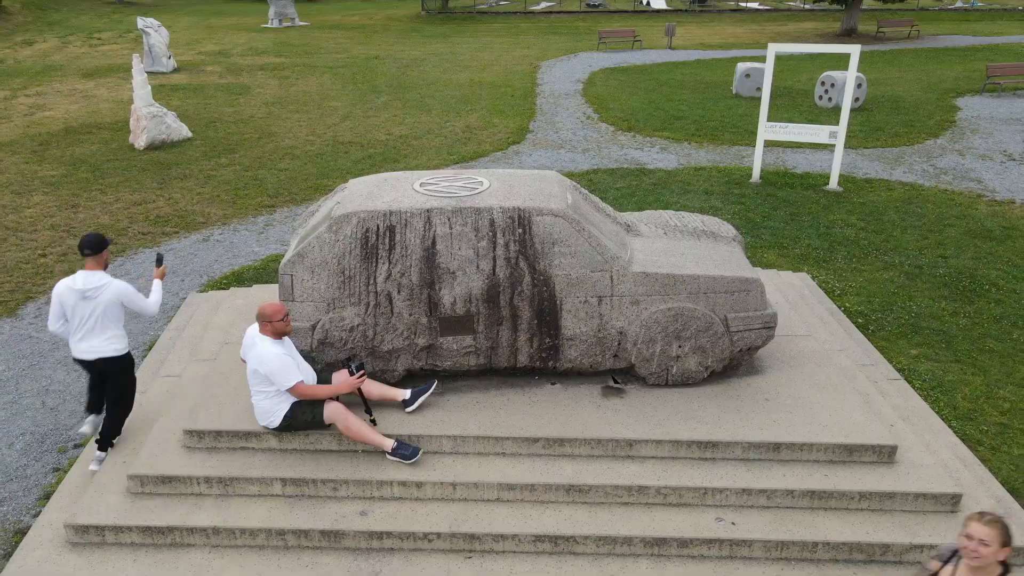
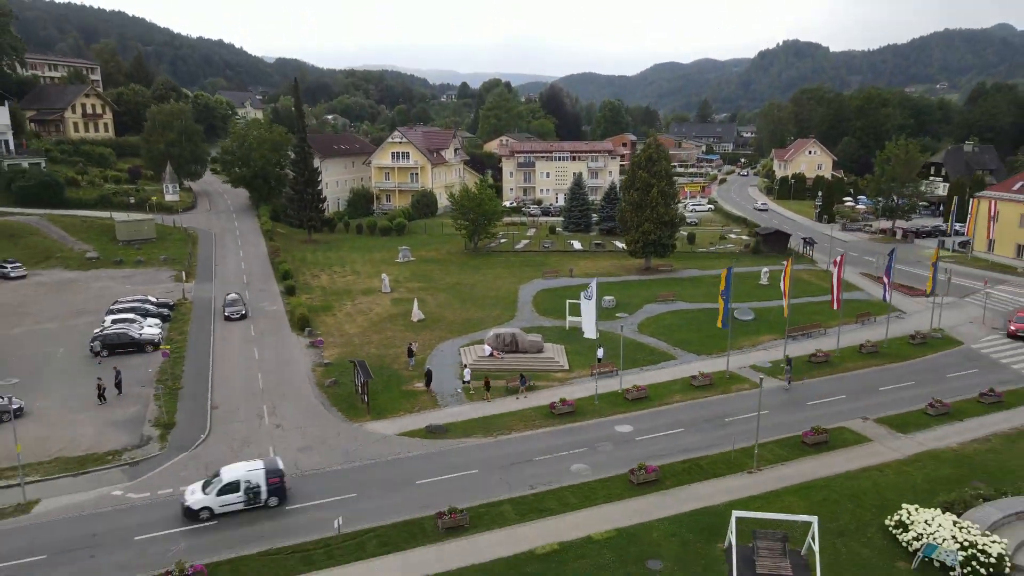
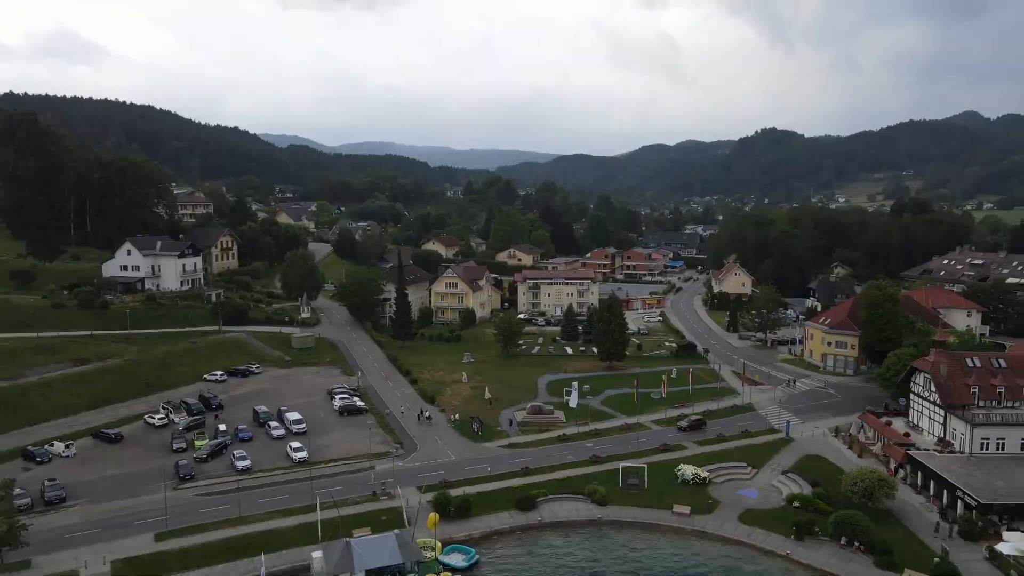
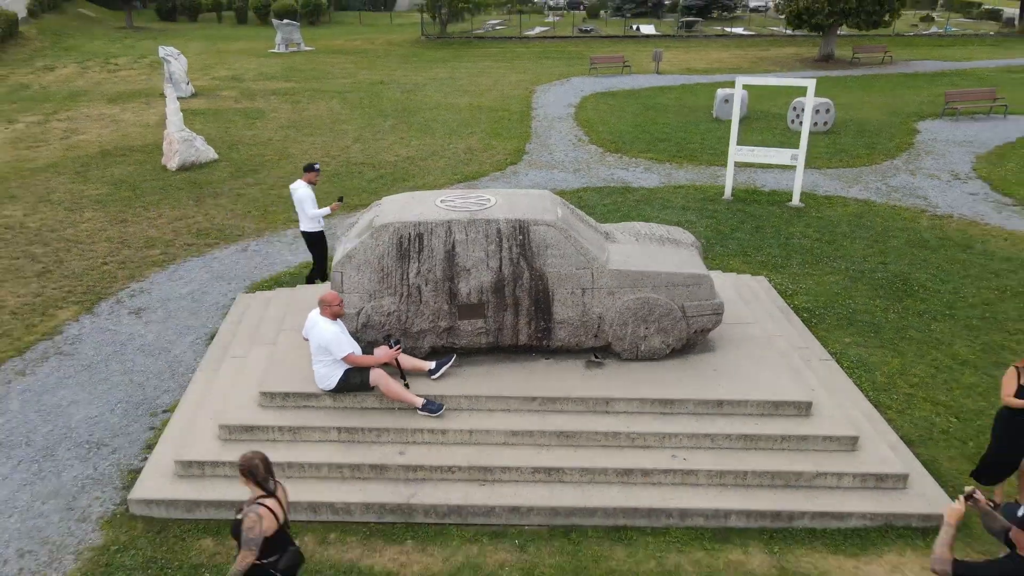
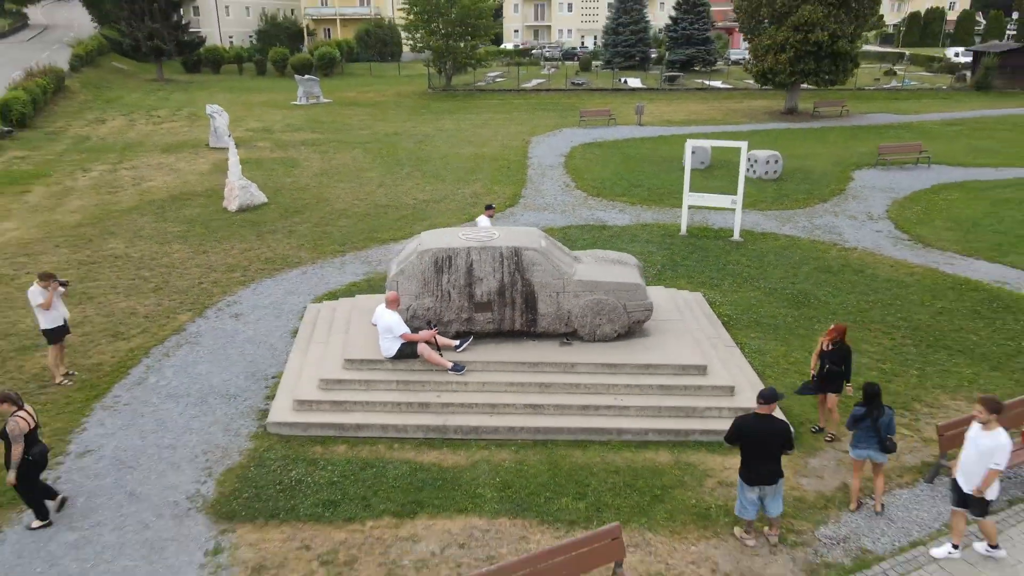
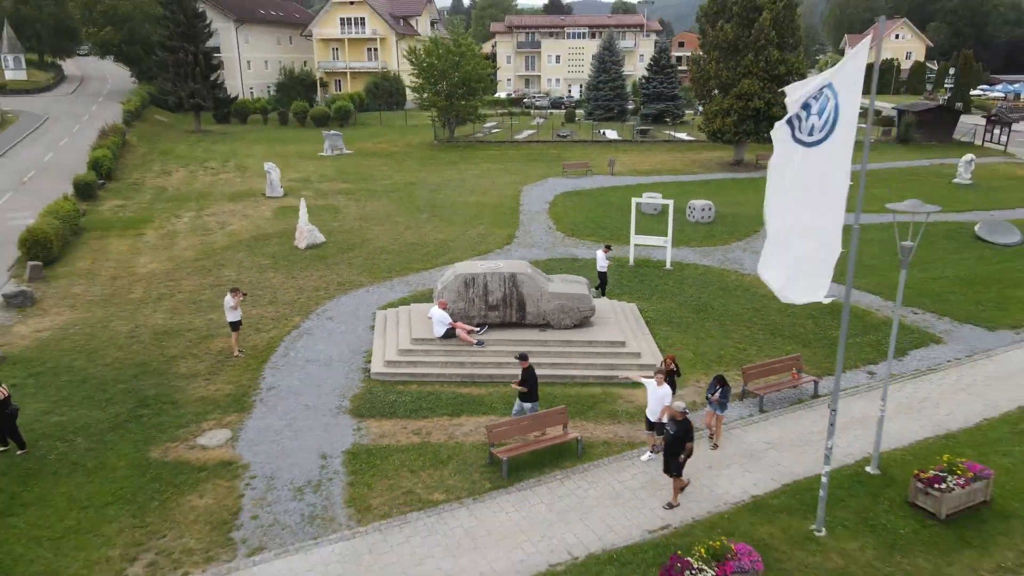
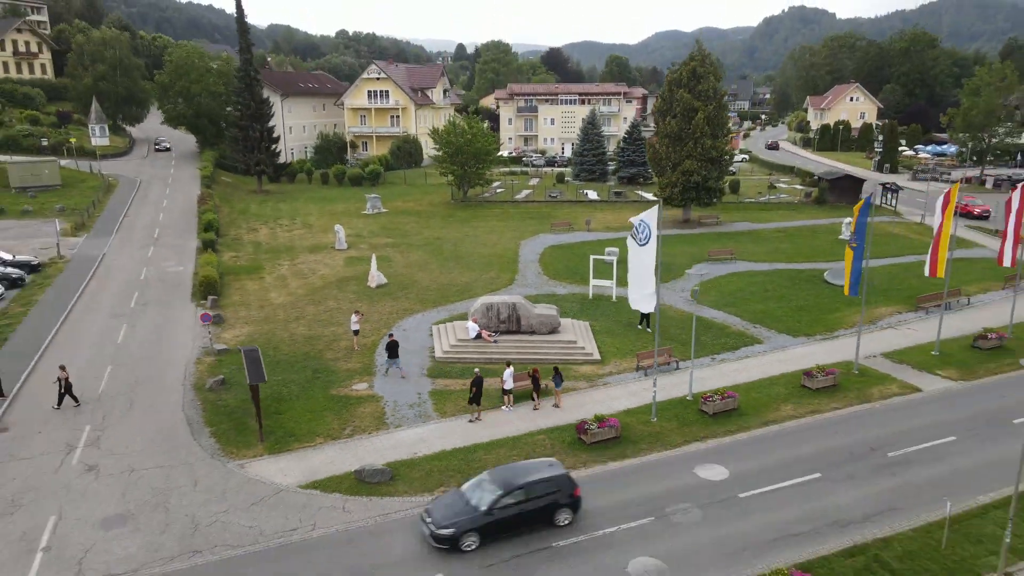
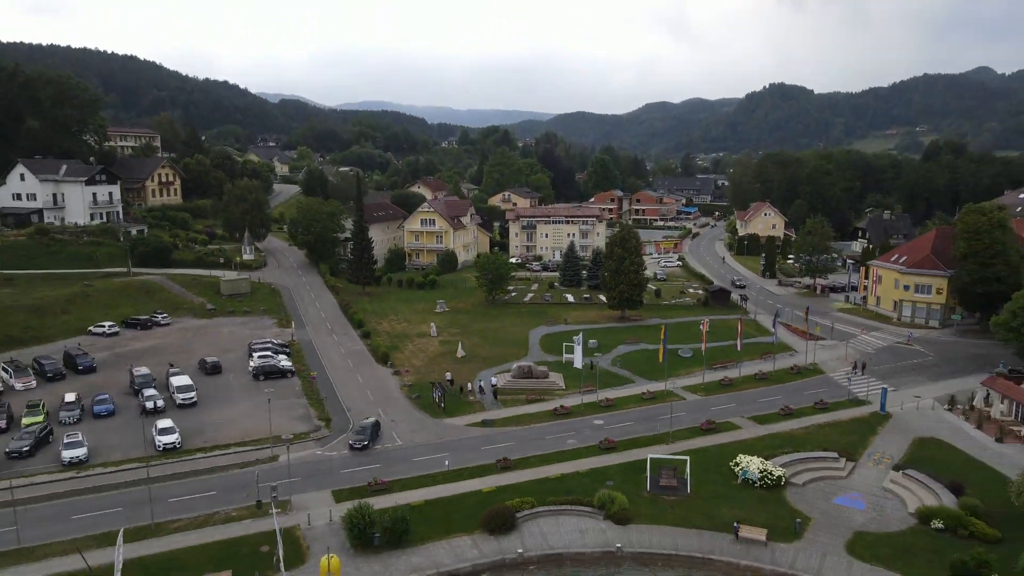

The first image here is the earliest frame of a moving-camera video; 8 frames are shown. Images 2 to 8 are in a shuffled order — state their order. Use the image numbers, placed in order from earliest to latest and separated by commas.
4, 5, 6, 7, 2, 8, 3
